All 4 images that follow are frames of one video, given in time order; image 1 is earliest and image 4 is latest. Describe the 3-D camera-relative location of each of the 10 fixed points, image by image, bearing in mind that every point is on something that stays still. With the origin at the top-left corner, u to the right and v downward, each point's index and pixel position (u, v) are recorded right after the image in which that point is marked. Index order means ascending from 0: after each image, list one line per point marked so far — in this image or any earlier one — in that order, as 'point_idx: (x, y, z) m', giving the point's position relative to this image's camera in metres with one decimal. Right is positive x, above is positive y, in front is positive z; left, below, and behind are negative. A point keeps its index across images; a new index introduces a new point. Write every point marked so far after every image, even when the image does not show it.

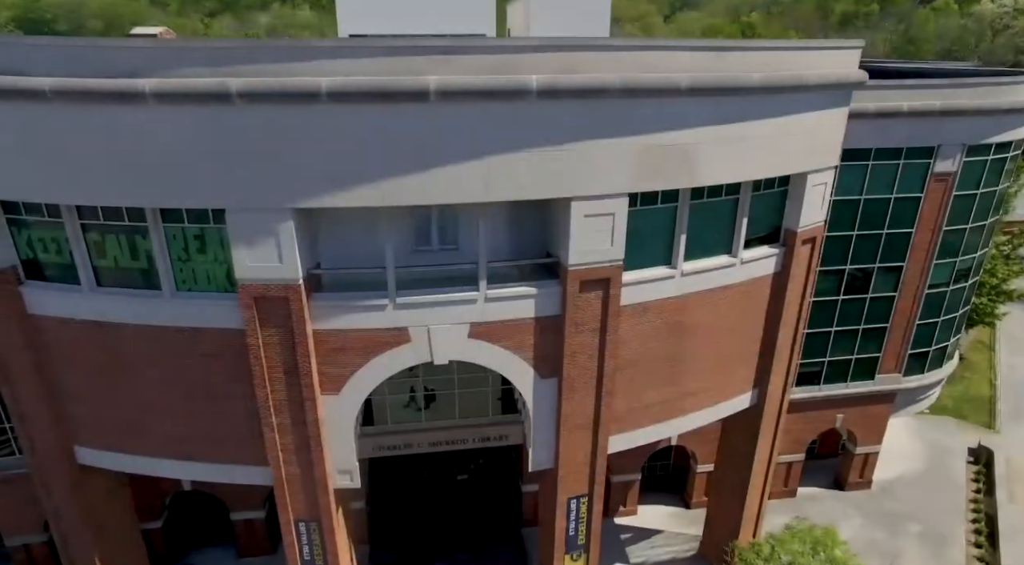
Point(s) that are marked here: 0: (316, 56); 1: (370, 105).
0: (-3.4, +4.0, +11.9) m
1: (-2.4, +3.1, +12.1) m
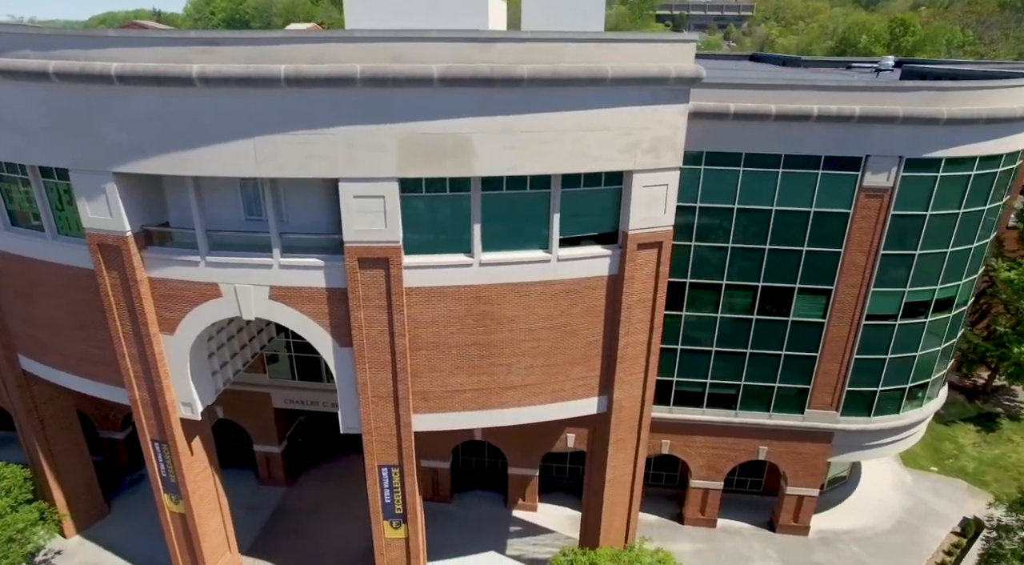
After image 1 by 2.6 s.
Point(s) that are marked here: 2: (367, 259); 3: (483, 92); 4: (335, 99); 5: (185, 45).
0: (-8.5, +5.0, +14.2) m
1: (-7.6, +4.1, +14.2) m
2: (-3.3, +0.5, +15.4) m
3: (-0.6, +4.0, +14.1) m
4: (-3.7, +3.8, +14.0) m
5: (-6.9, +4.9, +14.0) m
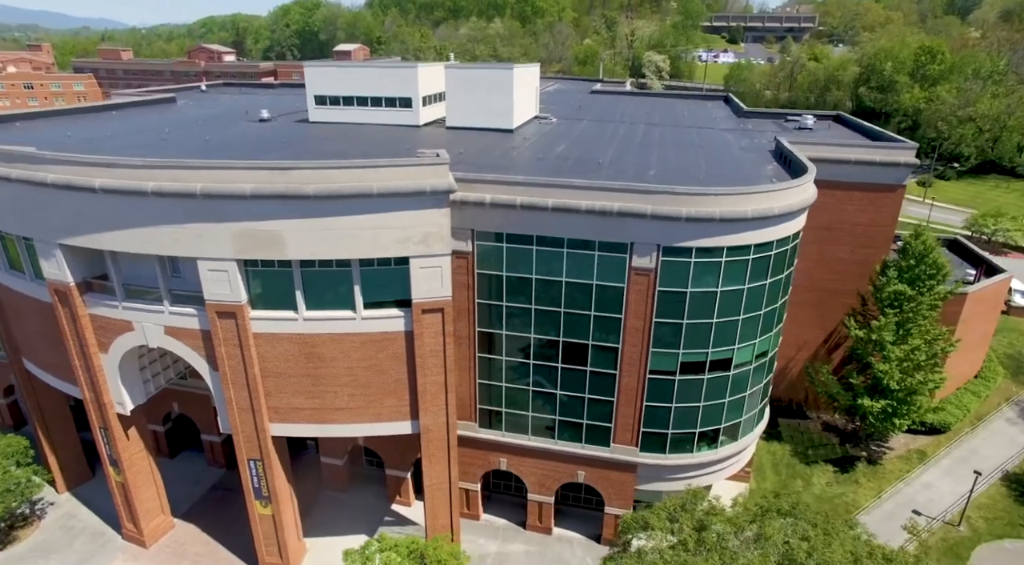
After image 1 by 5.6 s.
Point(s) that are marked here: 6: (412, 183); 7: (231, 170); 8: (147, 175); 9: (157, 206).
0: (-14.4, +3.8, +20.8) m
1: (-13.5, +2.8, +20.6) m
2: (-9.3, -0.9, +21.4) m
3: (-6.6, +2.4, +19.7) m
4: (-9.7, +2.3, +19.9) m
5: (-12.8, +3.6, +20.3) m
6: (-2.9, +2.9, +19.9) m
7: (-8.2, +3.3, +19.6) m
8: (-10.8, +3.2, +20.0) m
9: (-10.6, +2.3, +20.1) m
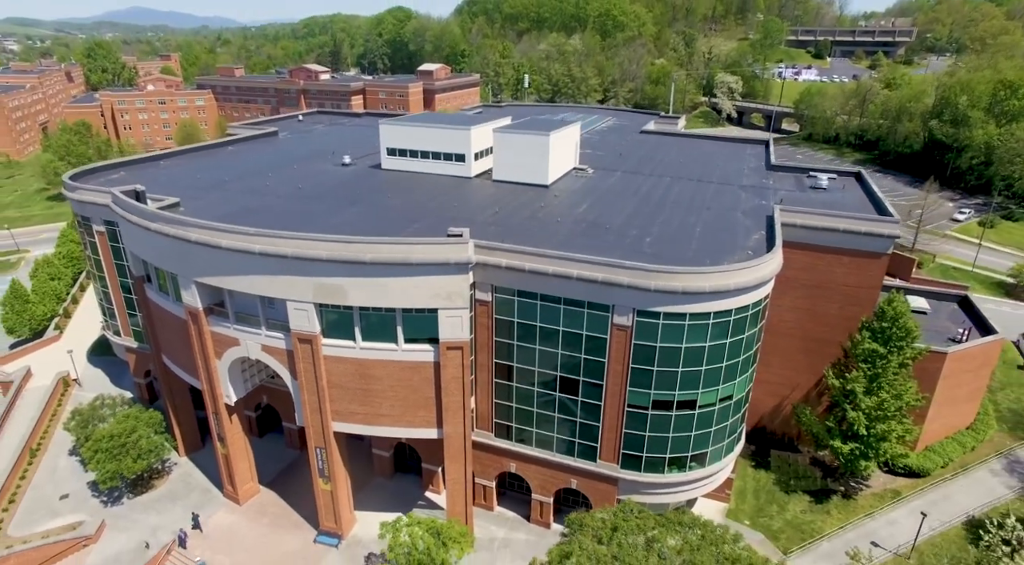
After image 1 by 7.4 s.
0: (-14.0, +2.6, +28.8) m
1: (-13.2, +1.6, +28.6) m
2: (-9.1, -2.4, +28.9) m
3: (-6.5, +0.7, +26.8) m
4: (-9.5, +0.9, +27.5) m
5: (-12.4, +2.3, +28.2) m
6: (-2.7, +1.1, +26.6) m
7: (-8.0, +1.8, +26.9) m
8: (-10.5, +1.8, +27.6) m
9: (-10.4, +0.9, +27.7) m
